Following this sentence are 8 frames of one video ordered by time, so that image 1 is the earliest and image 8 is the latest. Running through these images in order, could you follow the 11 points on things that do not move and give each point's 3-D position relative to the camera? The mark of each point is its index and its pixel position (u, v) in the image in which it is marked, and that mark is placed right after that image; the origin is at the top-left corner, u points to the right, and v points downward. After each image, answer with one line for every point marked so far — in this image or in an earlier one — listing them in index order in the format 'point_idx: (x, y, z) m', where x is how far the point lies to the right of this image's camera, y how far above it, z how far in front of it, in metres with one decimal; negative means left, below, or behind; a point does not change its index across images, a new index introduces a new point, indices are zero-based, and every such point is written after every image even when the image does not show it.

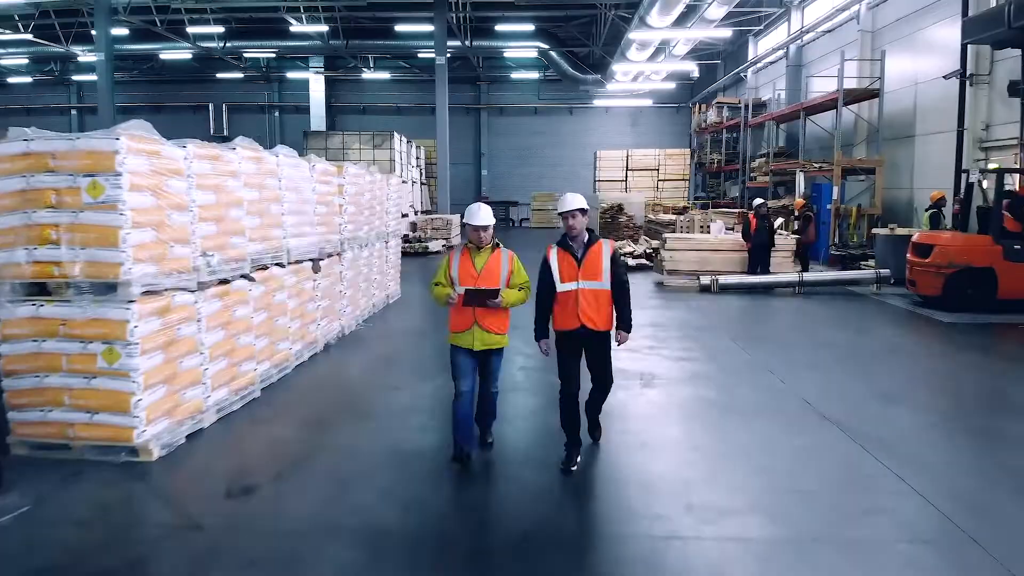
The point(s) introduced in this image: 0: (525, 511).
0: (+0.1, -1.1, +3.9) m
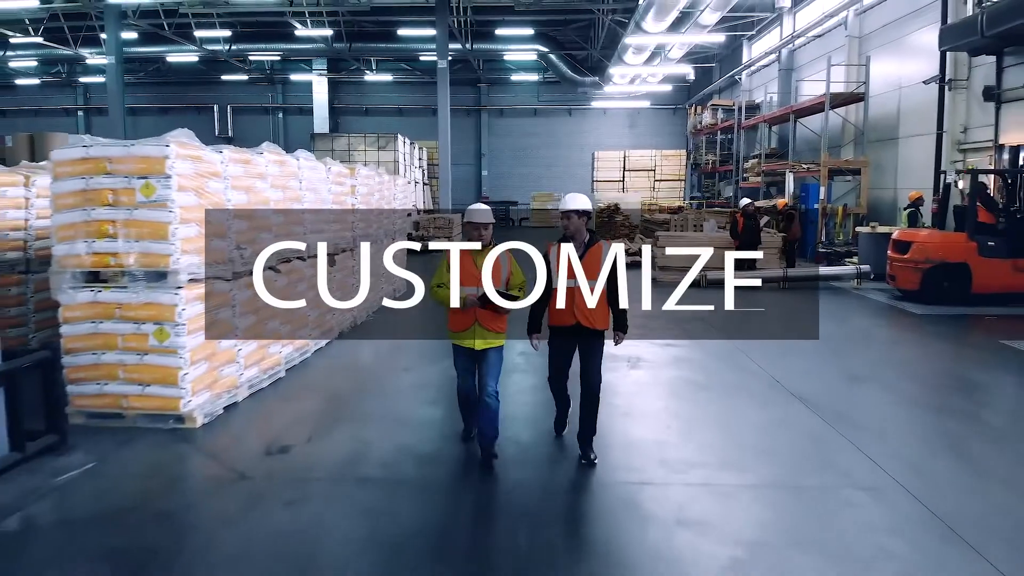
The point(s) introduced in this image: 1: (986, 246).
0: (+0.1, -1.0, +4.5) m
1: (+6.3, +0.5, +11.3) m
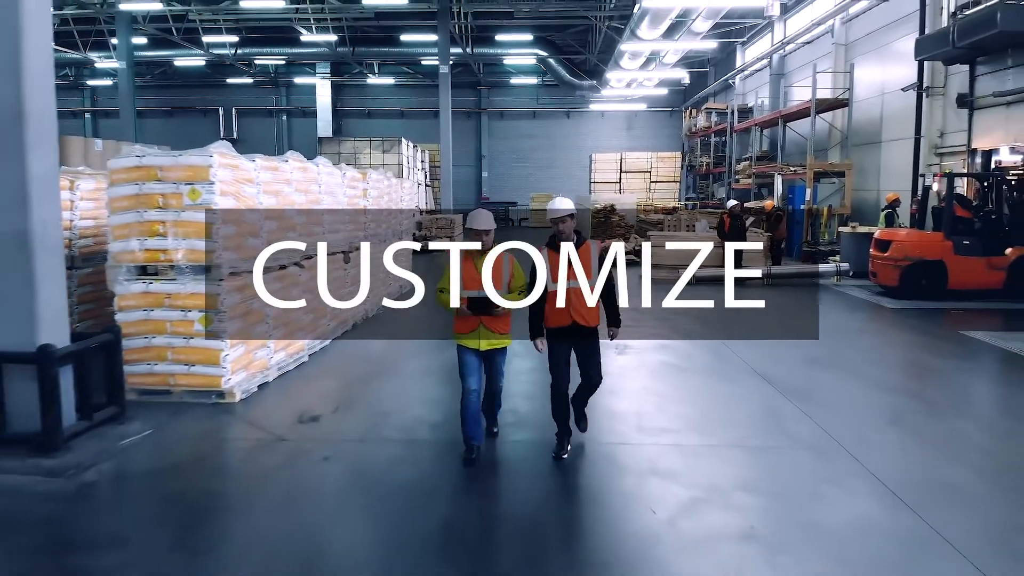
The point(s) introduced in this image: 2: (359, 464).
0: (+0.1, -0.9, +5.3) m
1: (+6.3, +0.6, +12.0) m
2: (-0.9, -1.0, +5.0) m
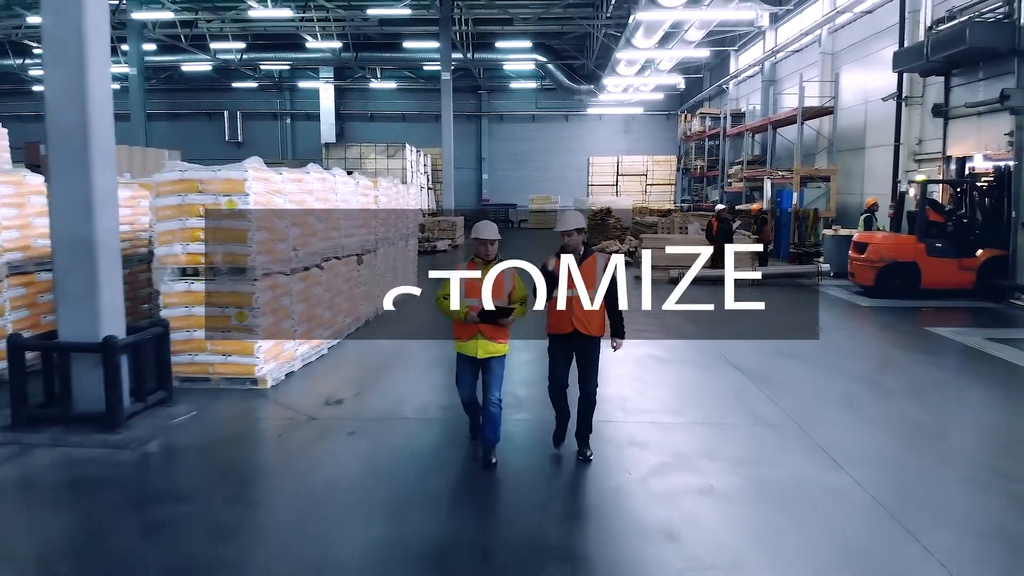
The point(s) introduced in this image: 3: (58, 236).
0: (+0.1, -0.9, +6.0) m
1: (+6.3, +0.6, +12.7) m
2: (-0.9, -1.0, +5.7) m
3: (-2.9, +0.3, +5.5) m
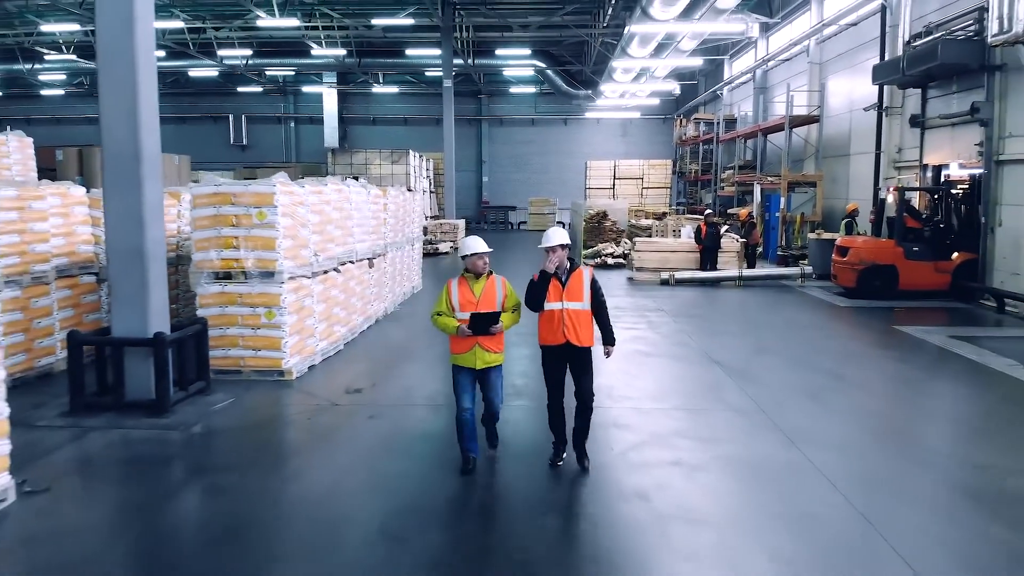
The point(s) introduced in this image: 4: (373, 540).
0: (+0.1, -0.9, +6.8) m
1: (+6.3, +0.6, +13.5) m
2: (-0.9, -1.0, +6.5) m
3: (-2.9, +0.3, +6.3) m
4: (-0.7, -1.3, +4.5) m
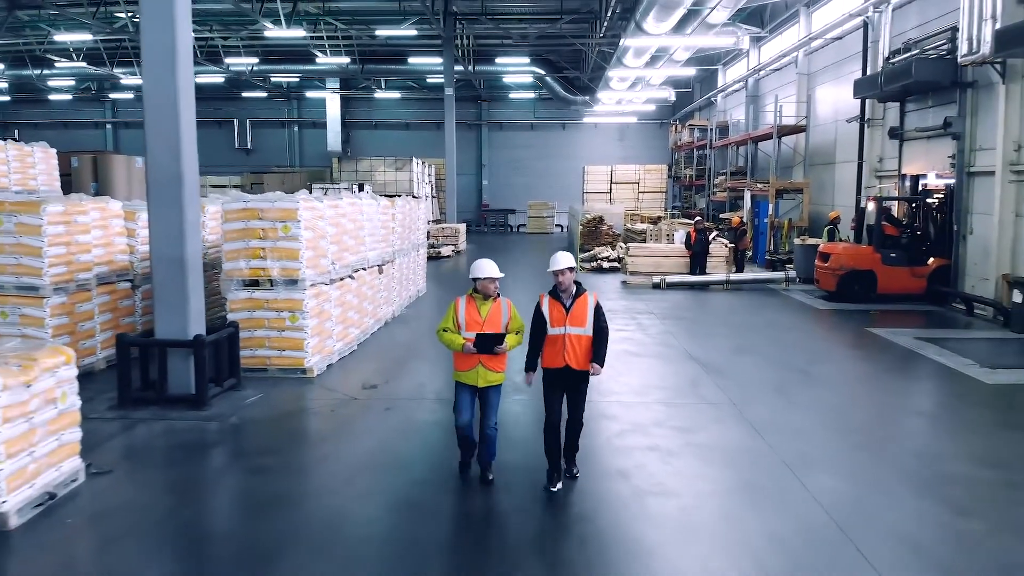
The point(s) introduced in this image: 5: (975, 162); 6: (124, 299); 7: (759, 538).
0: (+0.1, -1.0, +7.5) m
1: (+6.3, +0.5, +14.3) m
2: (-0.9, -1.1, +7.2) m
3: (-2.9, +0.3, +7.1) m
4: (-0.7, -1.4, +5.3) m
5: (+7.1, +1.9, +13.0) m
6: (-4.1, -0.1, +9.0) m
7: (+1.4, -1.4, +4.8) m
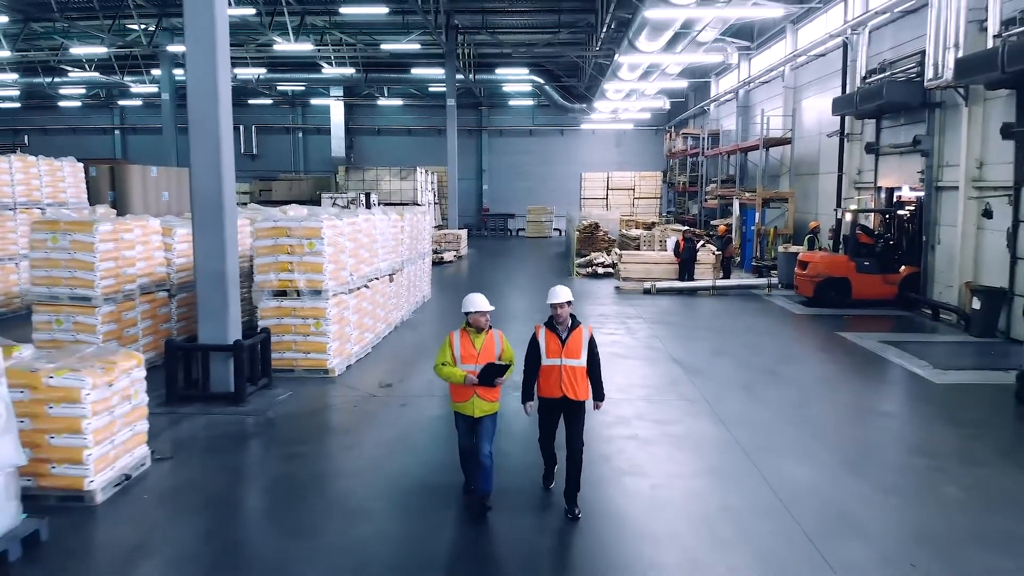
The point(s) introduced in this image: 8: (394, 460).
0: (+0.1, -1.1, +8.5) m
1: (+6.3, +0.4, +15.3) m
2: (-0.9, -1.2, +8.2) m
3: (-2.9, +0.2, +8.1) m
4: (-0.7, -1.5, +6.3) m
5: (+7.1, +1.8, +14.0) m
6: (-4.1, -0.2, +10.0) m
7: (+1.4, -1.5, +5.8) m
8: (-1.0, -1.4, +6.9) m
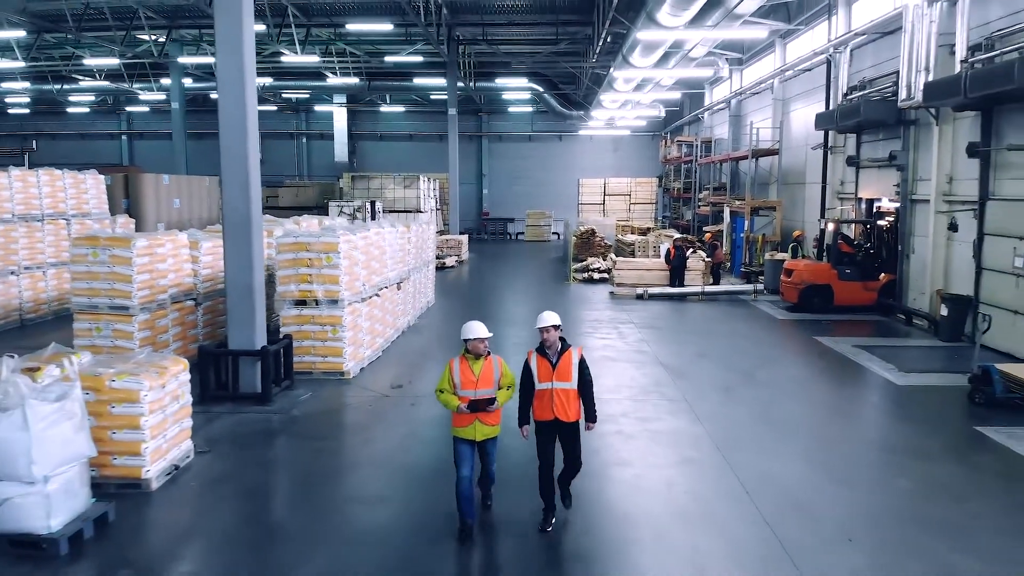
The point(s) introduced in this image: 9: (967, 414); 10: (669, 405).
0: (+0.1, -1.2, +9.4) m
1: (+6.3, +0.3, +16.1) m
2: (-0.9, -1.3, +9.1) m
3: (-2.9, 0.0, +8.9) m
4: (-0.7, -1.6, +7.2) m
5: (+7.1, +1.7, +14.9) m
6: (-4.1, -0.3, +10.9) m
7: (+1.4, -1.6, +6.6) m
8: (-1.0, -1.5, +7.8) m
9: (+4.9, -1.4, +9.2) m
10: (+1.7, -1.2, +8.9) m
